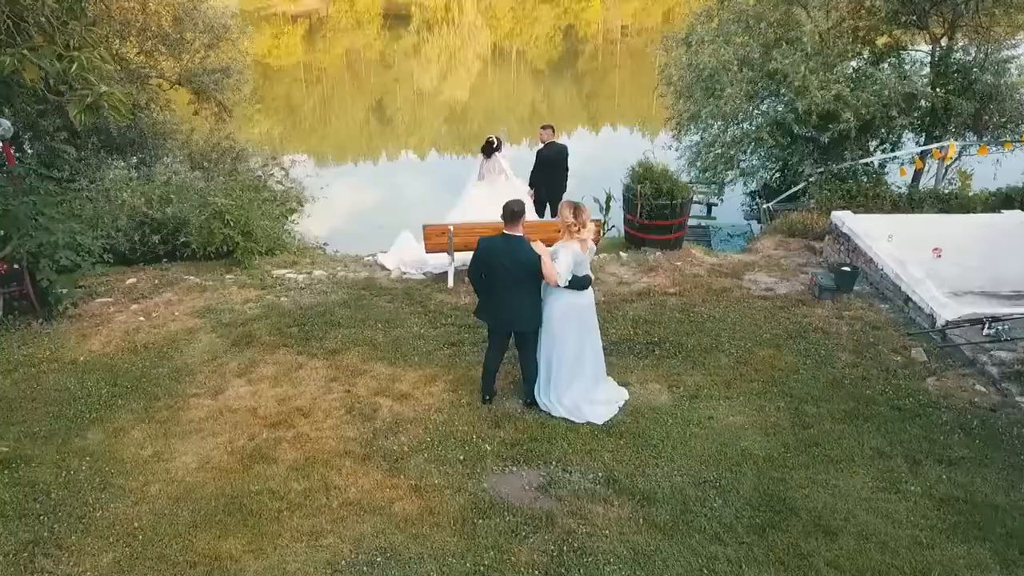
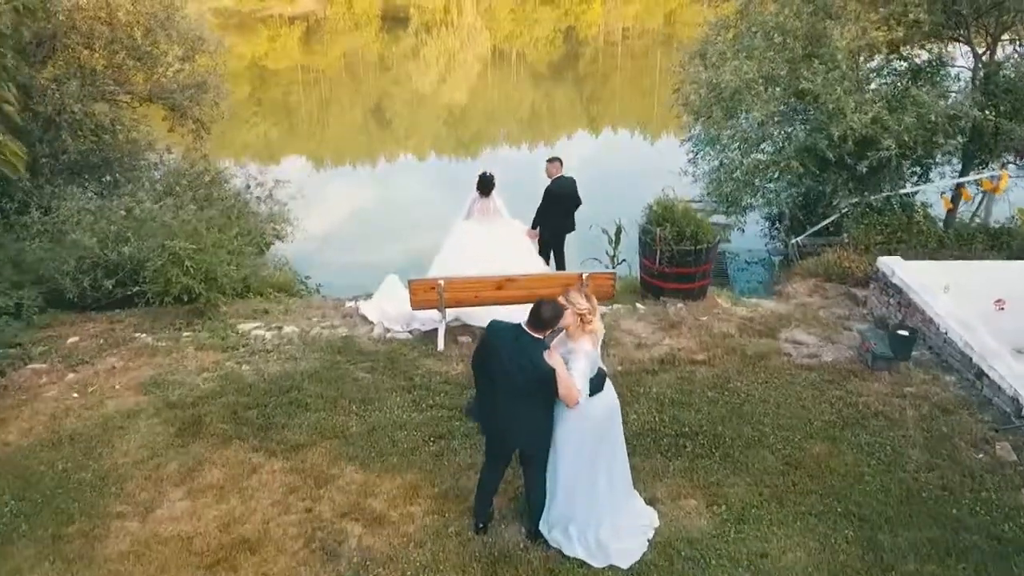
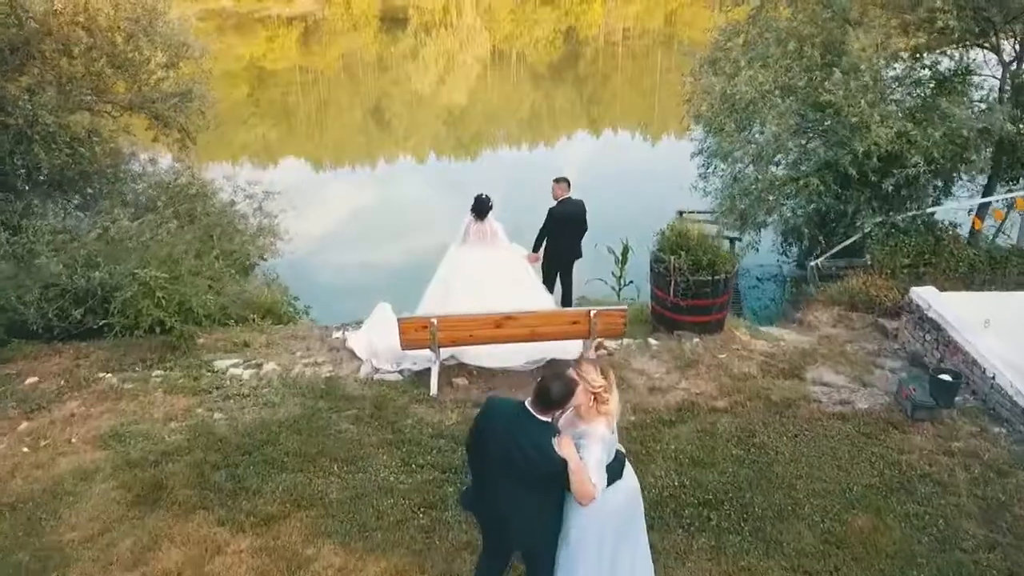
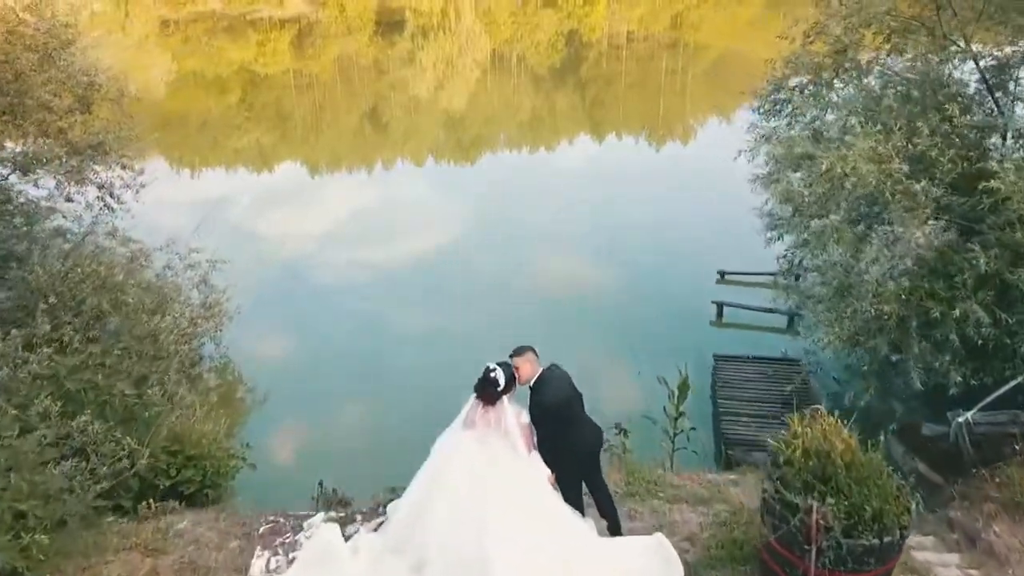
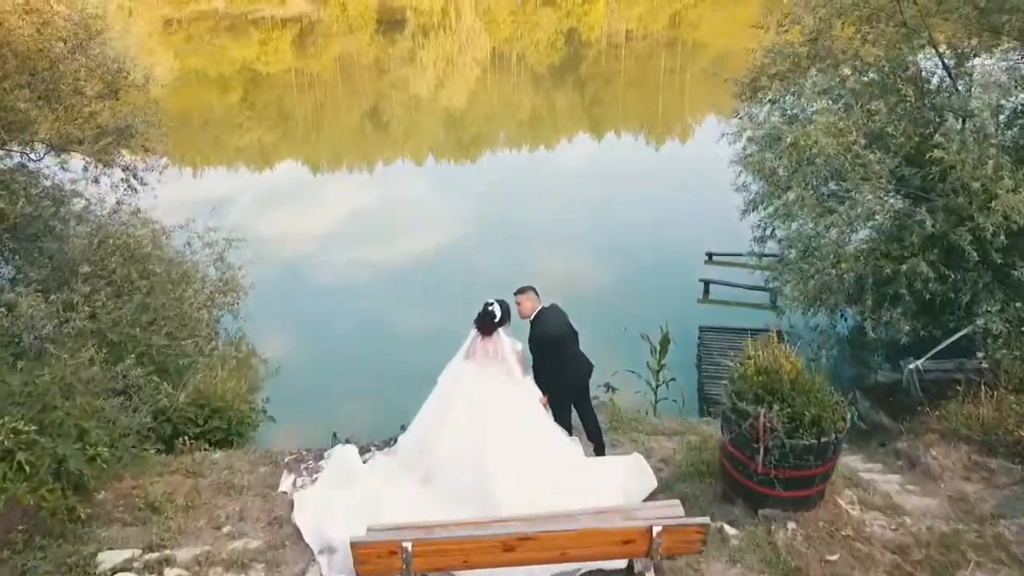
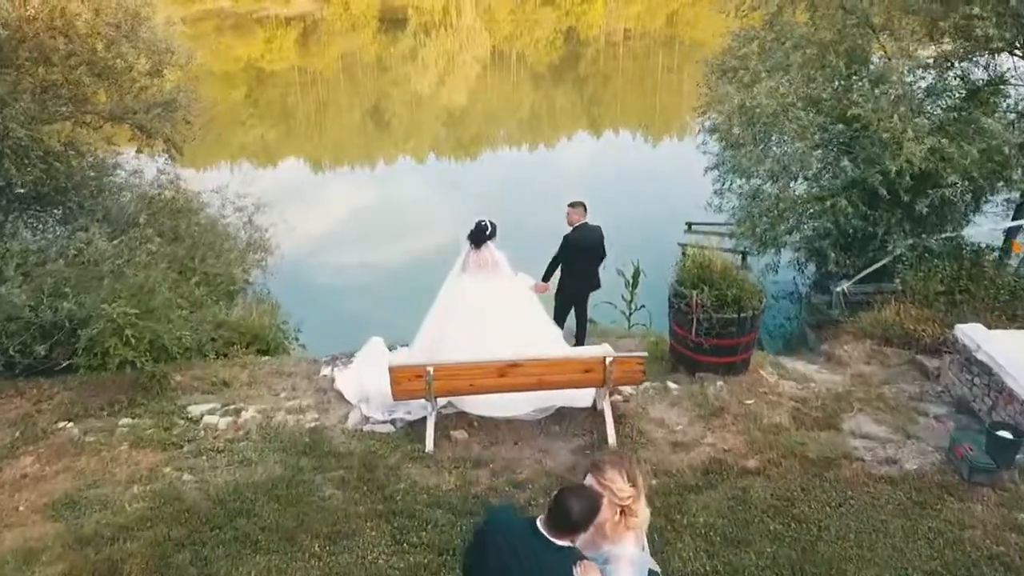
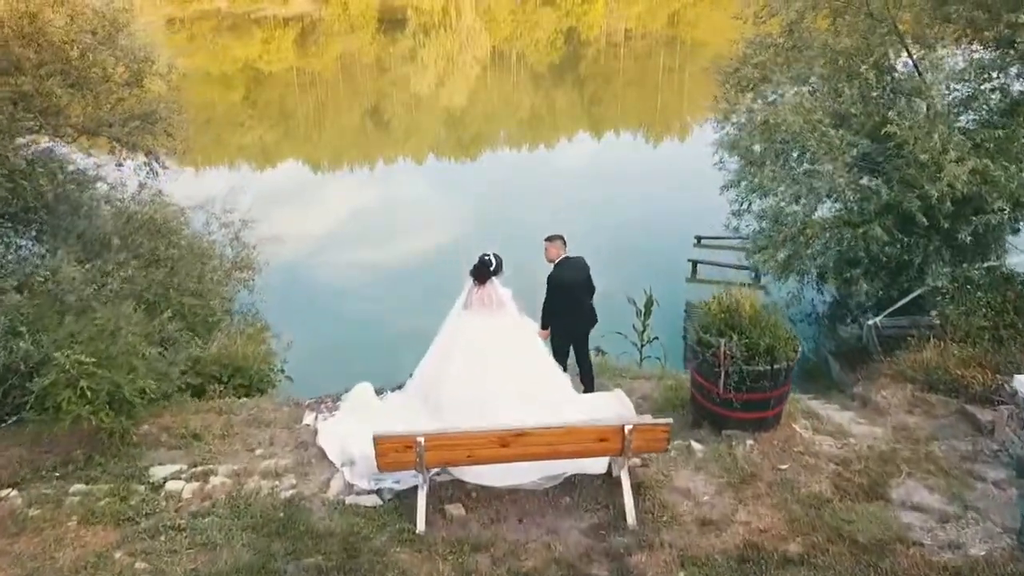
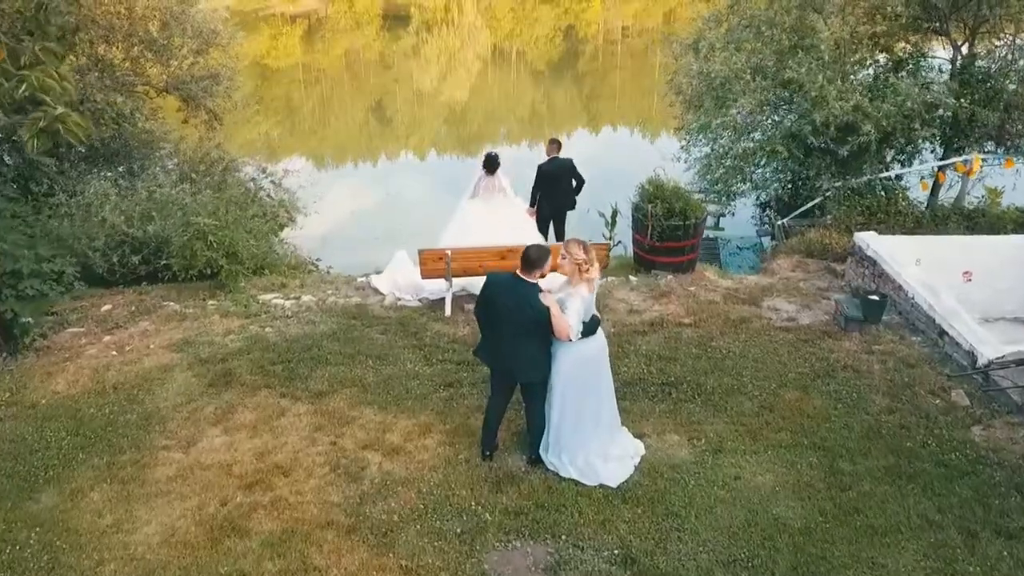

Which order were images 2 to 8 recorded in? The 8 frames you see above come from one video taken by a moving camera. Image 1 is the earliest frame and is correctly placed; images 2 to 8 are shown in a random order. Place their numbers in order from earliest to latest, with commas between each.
8, 2, 3, 6, 7, 5, 4
